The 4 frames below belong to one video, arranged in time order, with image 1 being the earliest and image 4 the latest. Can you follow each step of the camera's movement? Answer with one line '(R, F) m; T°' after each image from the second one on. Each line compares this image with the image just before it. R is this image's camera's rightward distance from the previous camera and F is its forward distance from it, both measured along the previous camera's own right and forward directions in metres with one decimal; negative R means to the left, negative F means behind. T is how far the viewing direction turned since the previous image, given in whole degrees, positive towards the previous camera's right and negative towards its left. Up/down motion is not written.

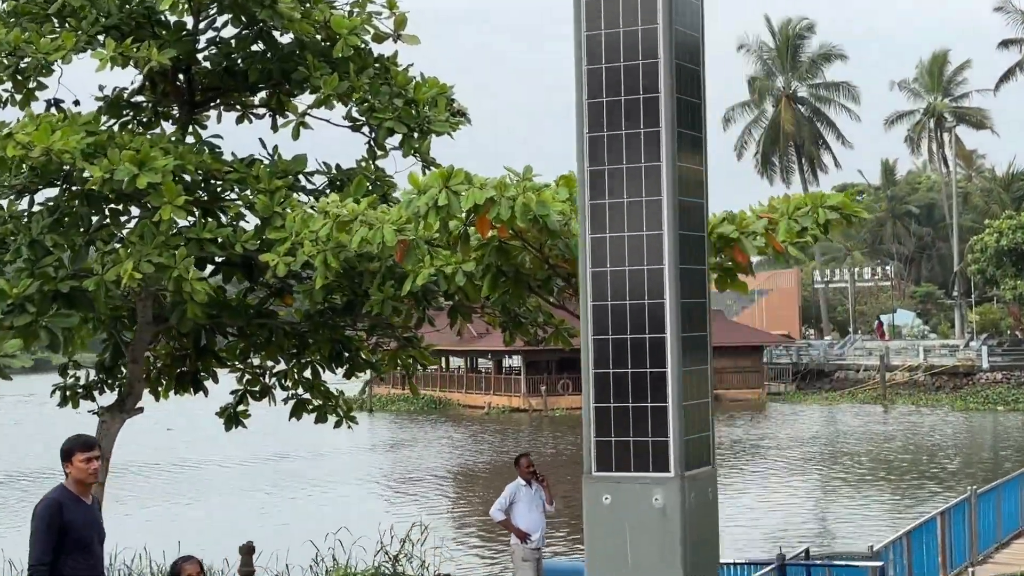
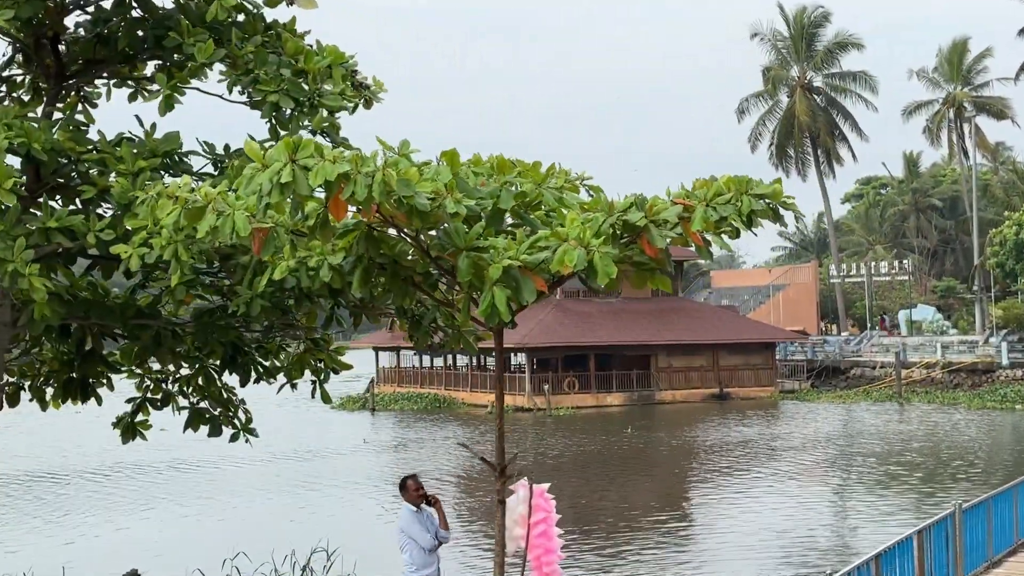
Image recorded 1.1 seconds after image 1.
(+0.5, +0.6) m; -1°
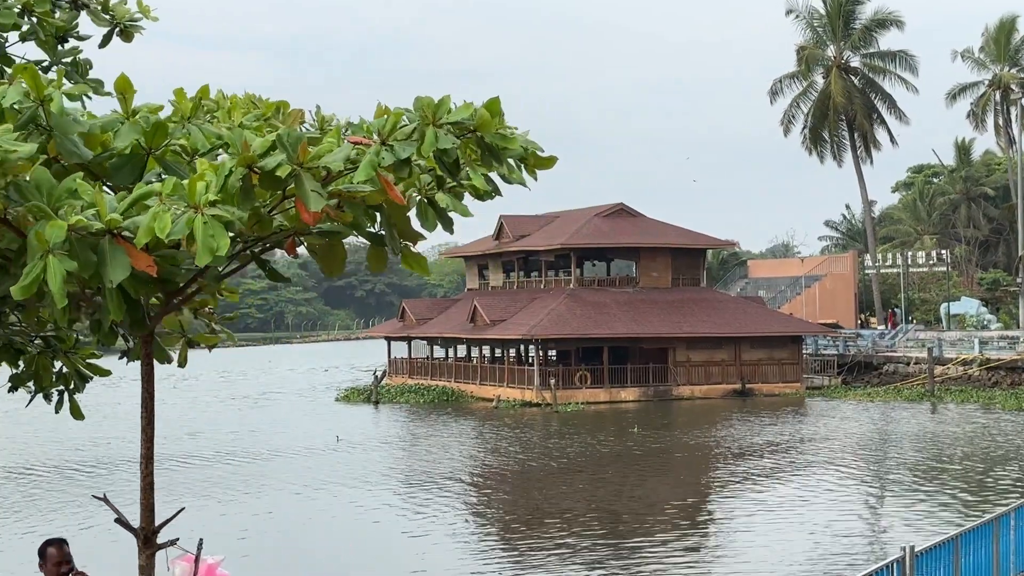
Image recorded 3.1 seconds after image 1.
(+1.0, +1.3) m; -3°
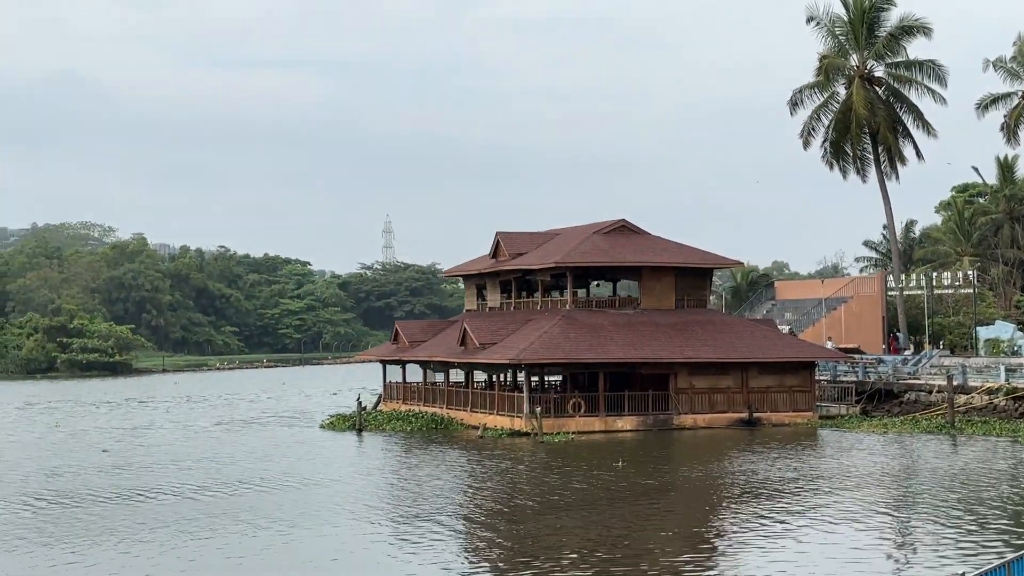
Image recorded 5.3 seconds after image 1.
(+1.2, +1.5) m; -2°
